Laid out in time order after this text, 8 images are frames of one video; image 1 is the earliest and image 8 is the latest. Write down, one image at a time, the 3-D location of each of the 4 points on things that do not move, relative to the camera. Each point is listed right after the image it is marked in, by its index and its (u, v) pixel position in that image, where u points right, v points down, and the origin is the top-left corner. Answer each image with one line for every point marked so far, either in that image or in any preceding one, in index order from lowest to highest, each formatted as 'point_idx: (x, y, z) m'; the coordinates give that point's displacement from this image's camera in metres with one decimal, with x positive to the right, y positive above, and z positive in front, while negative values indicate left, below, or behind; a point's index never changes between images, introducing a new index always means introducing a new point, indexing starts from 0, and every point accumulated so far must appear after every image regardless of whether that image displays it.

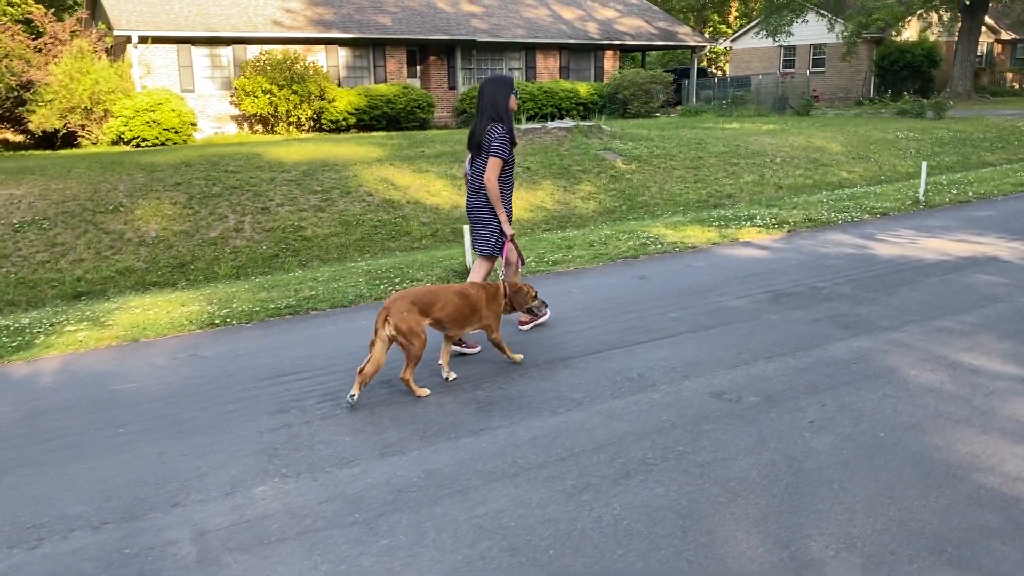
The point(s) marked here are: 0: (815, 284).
0: (+2.6, 0.0, +7.4) m
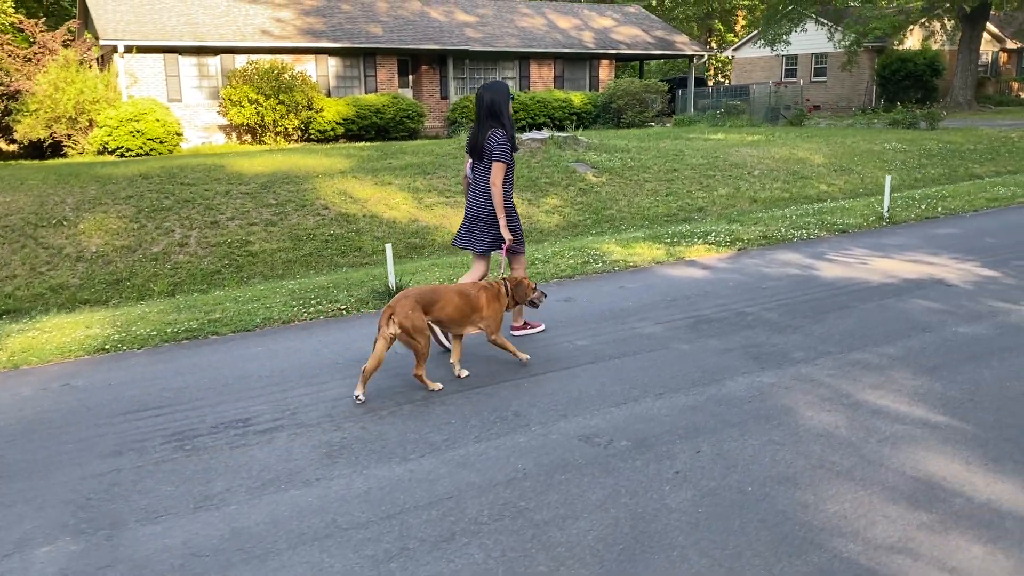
0: (+1.8, -0.2, +7.0) m
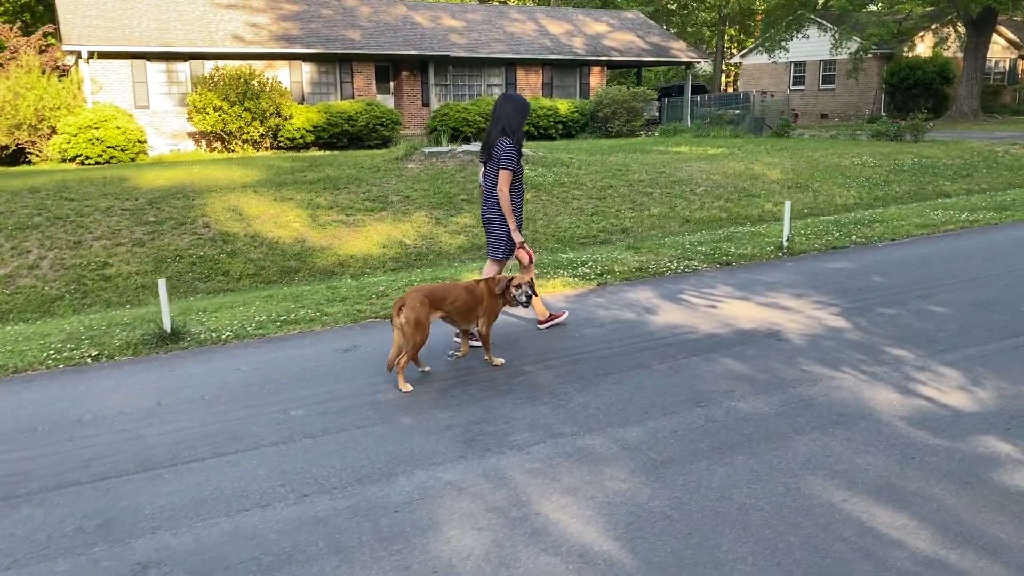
0: (+0.1, -0.5, +6.0) m
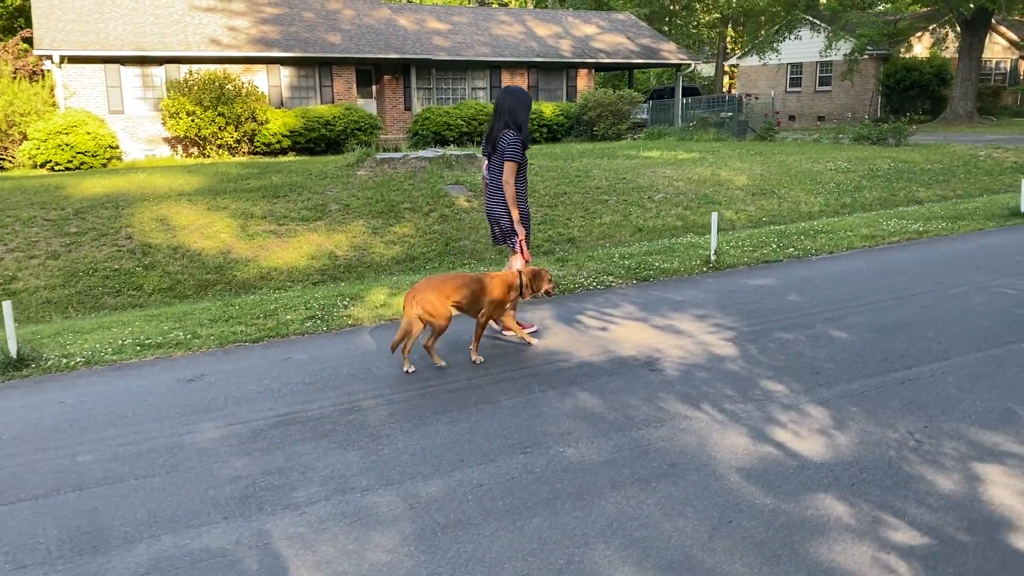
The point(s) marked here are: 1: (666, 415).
0: (-1.0, -0.7, +5.4) m
1: (+0.9, -0.7, +5.0) m
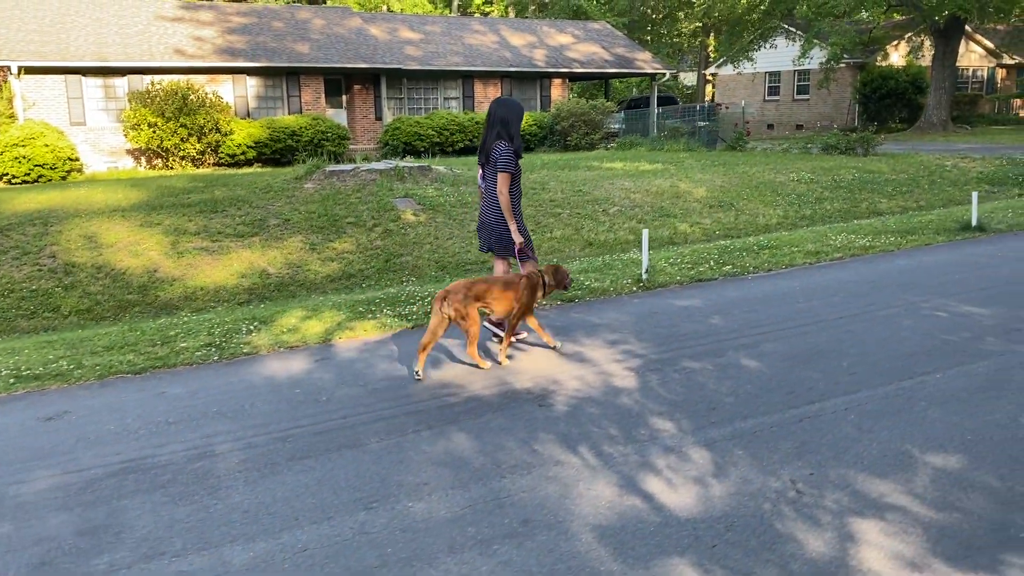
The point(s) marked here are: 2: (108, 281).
0: (-1.7, -0.9, +5.0) m
1: (+0.1, -0.9, +4.5) m
2: (-5.3, +0.1, +11.5) m
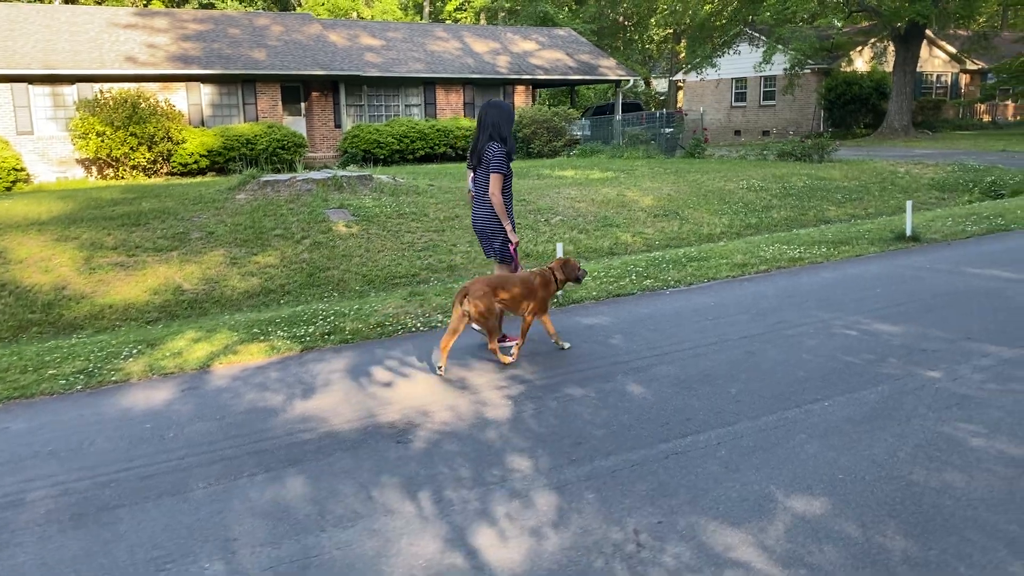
0: (-2.5, -1.1, +4.6) m
1: (-0.7, -1.0, +4.1) m
2: (-6.3, -0.1, +11.0) m
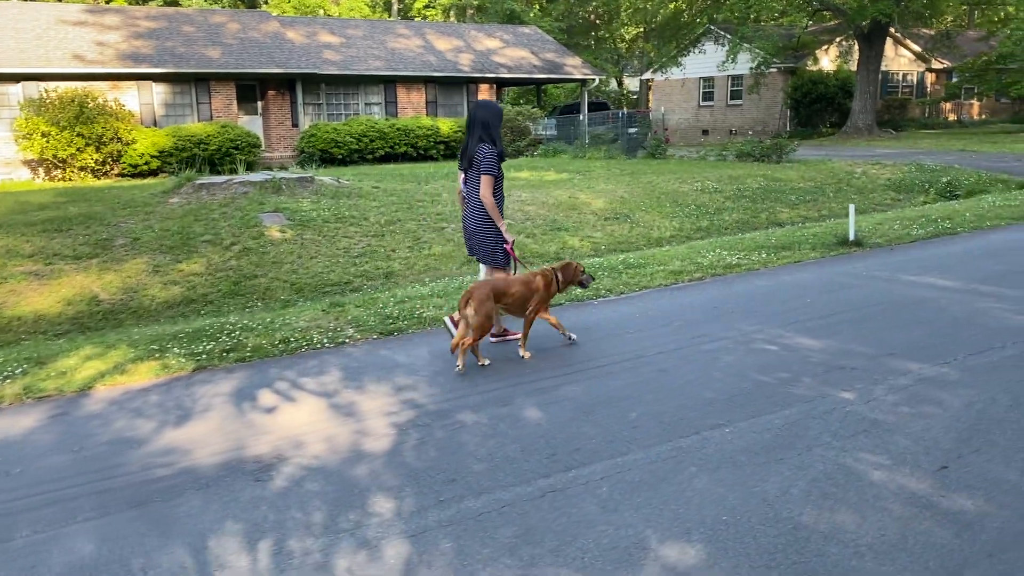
0: (-3.2, -1.2, +4.1) m
1: (-1.3, -1.2, +3.7) m
2: (-7.2, -0.3, +10.4) m
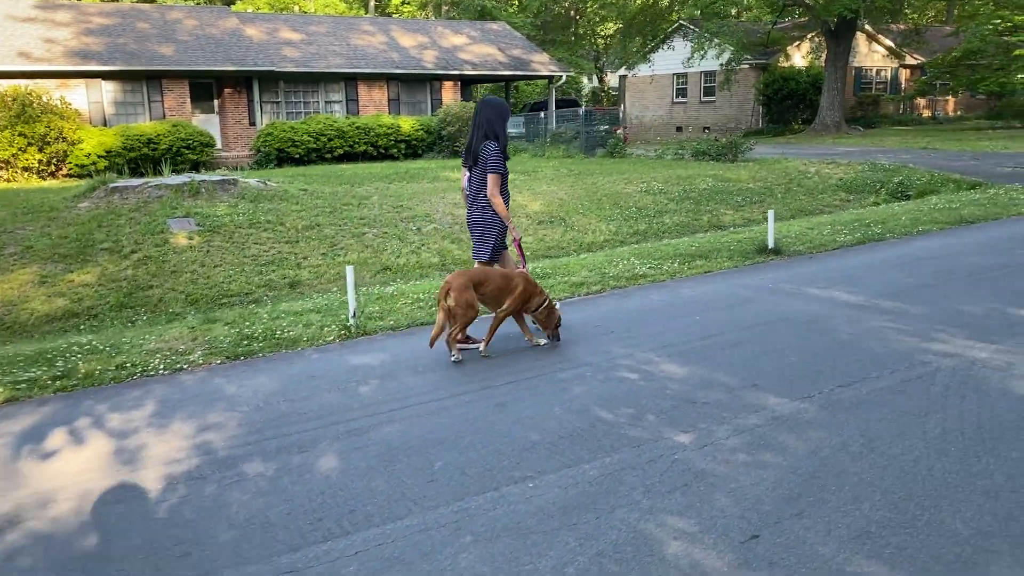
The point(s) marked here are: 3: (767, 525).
0: (-4.3, -1.4, +3.4) m
1: (-2.4, -1.3, +3.1) m
2: (-8.3, -0.5, +9.7) m
3: (+1.1, -1.0, +3.7) m
